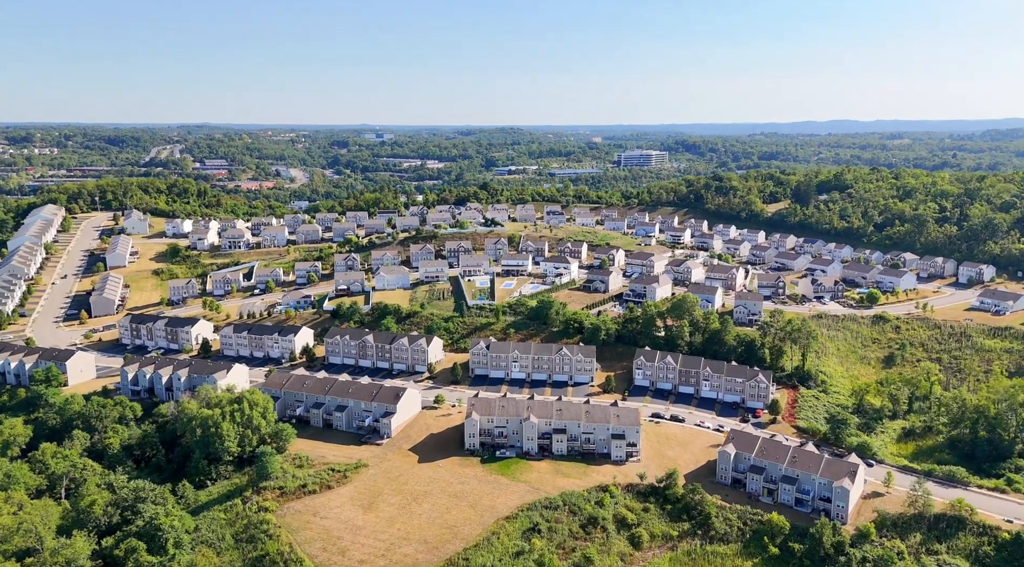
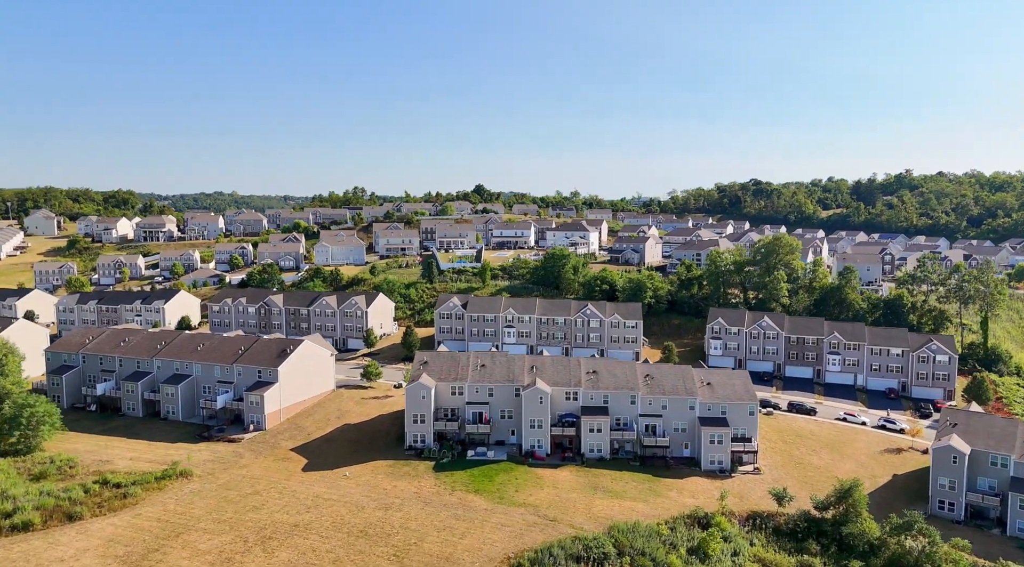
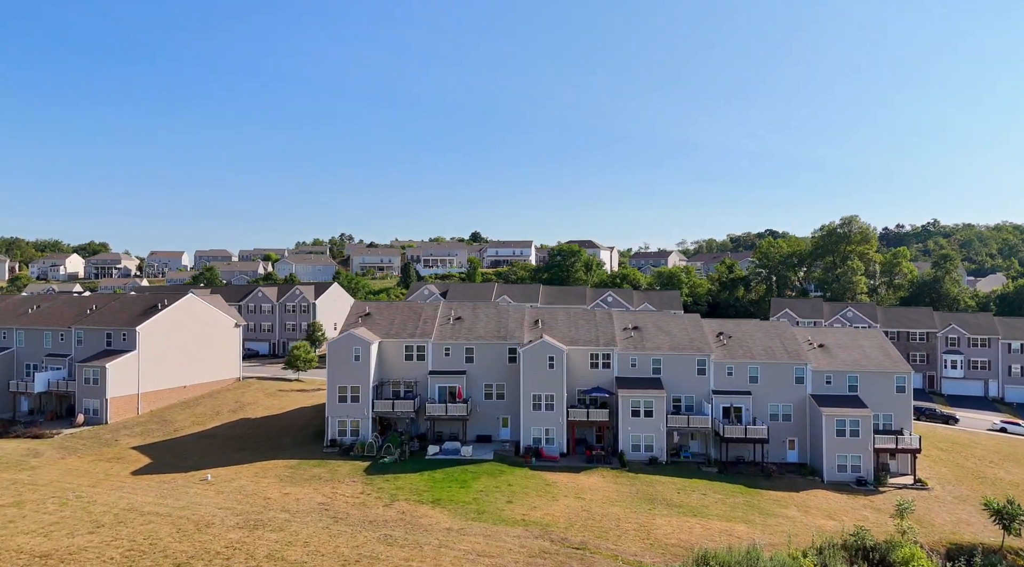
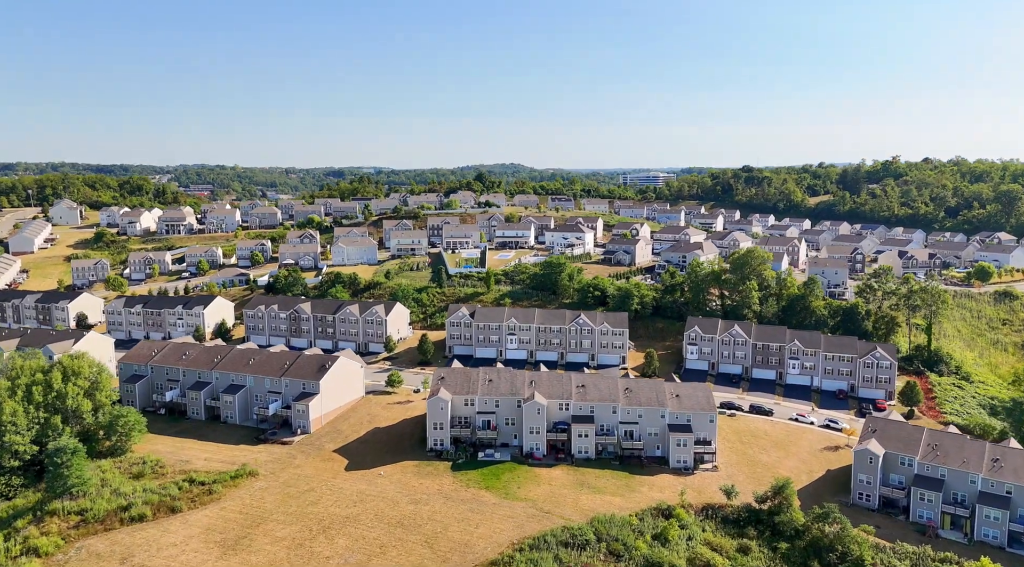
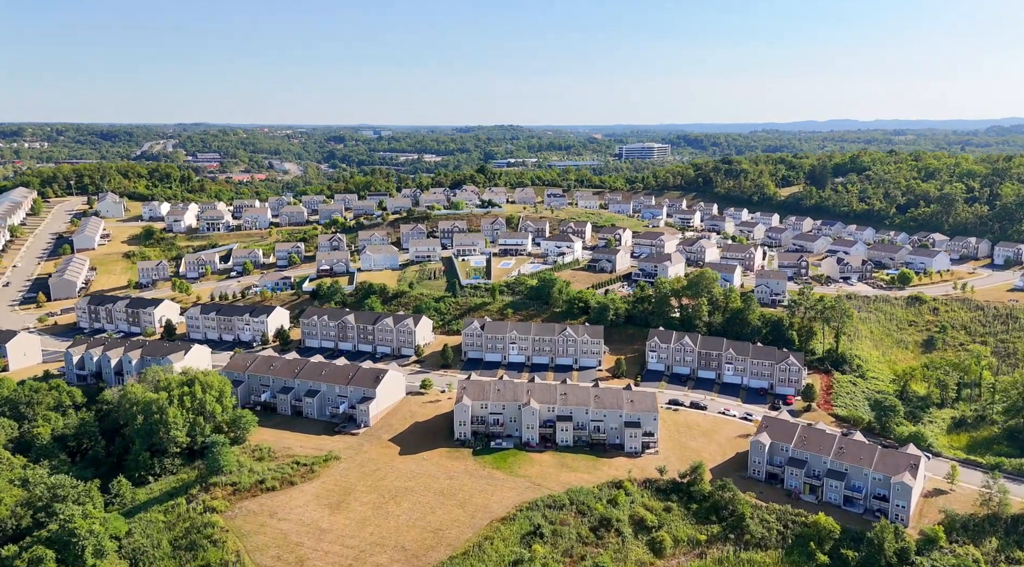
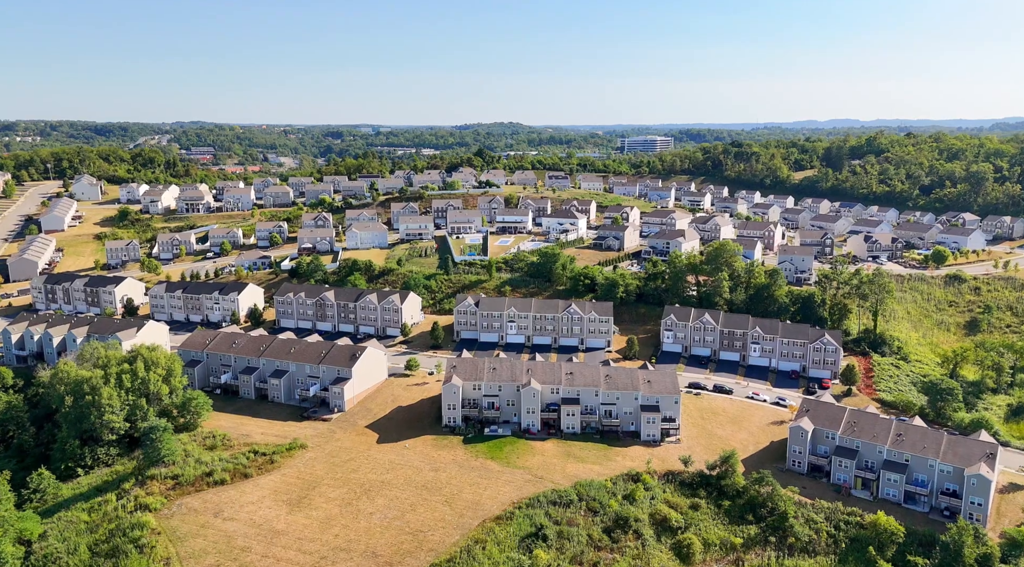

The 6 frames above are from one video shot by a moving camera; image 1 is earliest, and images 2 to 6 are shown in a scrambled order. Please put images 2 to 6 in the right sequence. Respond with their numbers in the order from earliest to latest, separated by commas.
5, 6, 4, 2, 3
